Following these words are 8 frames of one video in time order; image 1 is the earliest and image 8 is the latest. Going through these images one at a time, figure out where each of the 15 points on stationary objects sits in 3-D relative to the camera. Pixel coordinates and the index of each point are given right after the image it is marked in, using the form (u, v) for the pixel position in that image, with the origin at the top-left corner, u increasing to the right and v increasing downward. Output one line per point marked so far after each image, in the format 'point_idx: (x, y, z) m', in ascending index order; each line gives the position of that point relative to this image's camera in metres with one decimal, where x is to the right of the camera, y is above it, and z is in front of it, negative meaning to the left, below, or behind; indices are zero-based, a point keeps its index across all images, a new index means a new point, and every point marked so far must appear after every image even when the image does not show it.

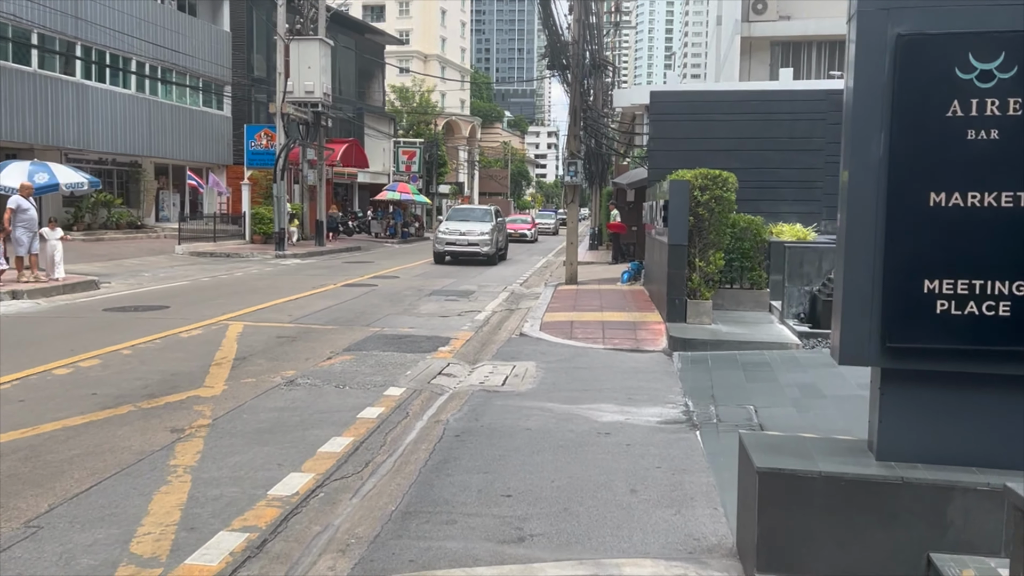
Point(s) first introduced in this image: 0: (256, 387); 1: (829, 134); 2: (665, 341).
0: (-2.5, -1.0, +8.3) m
1: (+6.0, +2.9, +16.0) m
2: (+2.0, -0.7, +10.8) m
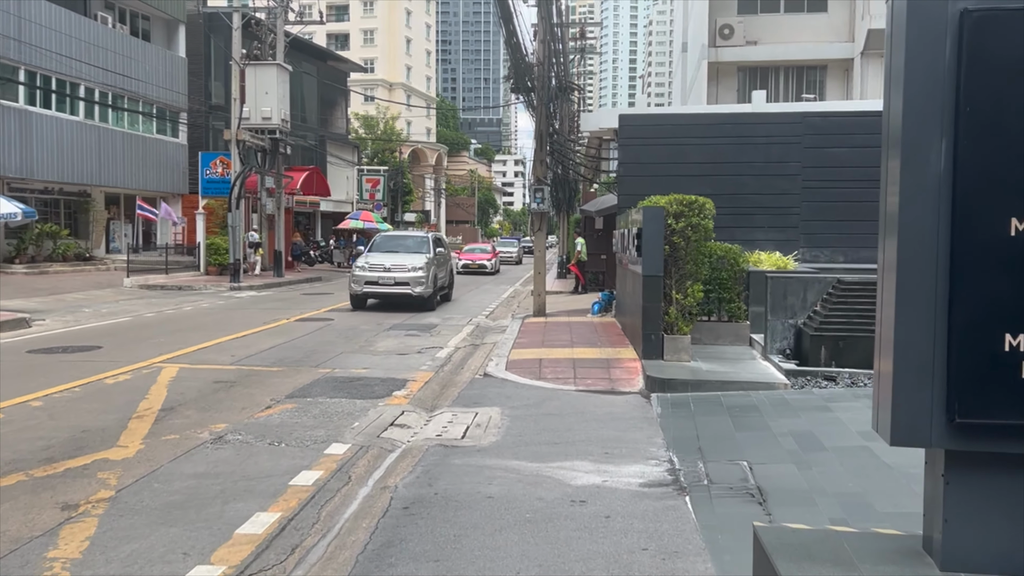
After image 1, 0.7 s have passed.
0: (-2.9, -1.4, +7.3) m
1: (+5.3, +2.4, +15.4) m
2: (+1.5, -1.1, +9.9) m
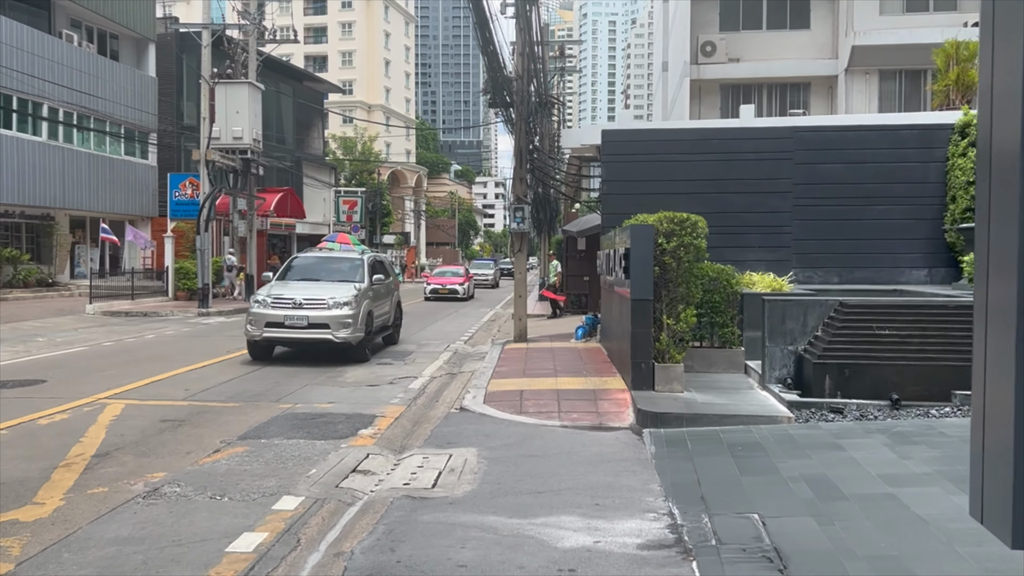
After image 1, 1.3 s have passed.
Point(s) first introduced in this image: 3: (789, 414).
0: (-3.1, -1.6, +6.3) m
1: (+5.0, +2.0, +14.7) m
2: (+1.3, -1.4, +9.1) m
3: (+2.9, -1.3, +8.7) m
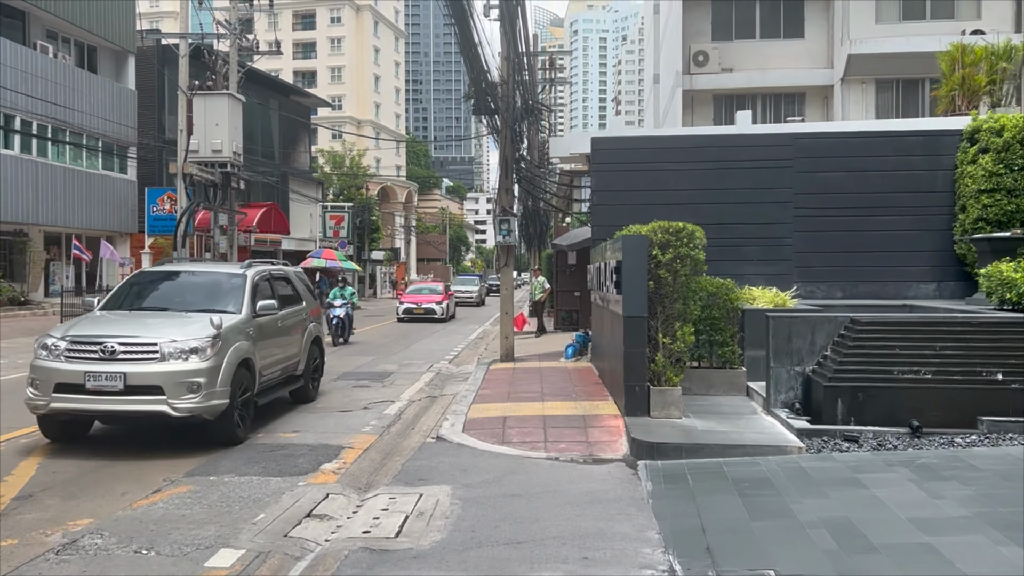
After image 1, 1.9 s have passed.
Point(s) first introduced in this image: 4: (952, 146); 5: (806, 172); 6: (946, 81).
0: (-3.2, -1.7, +5.4) m
1: (+4.7, +1.7, +13.9) m
2: (+1.1, -1.6, +8.2) m
3: (+2.7, -1.5, +7.8) m
4: (+7.2, +2.3, +13.7) m
5: (+4.9, +1.9, +13.9) m
6: (+7.9, +3.8, +15.3) m
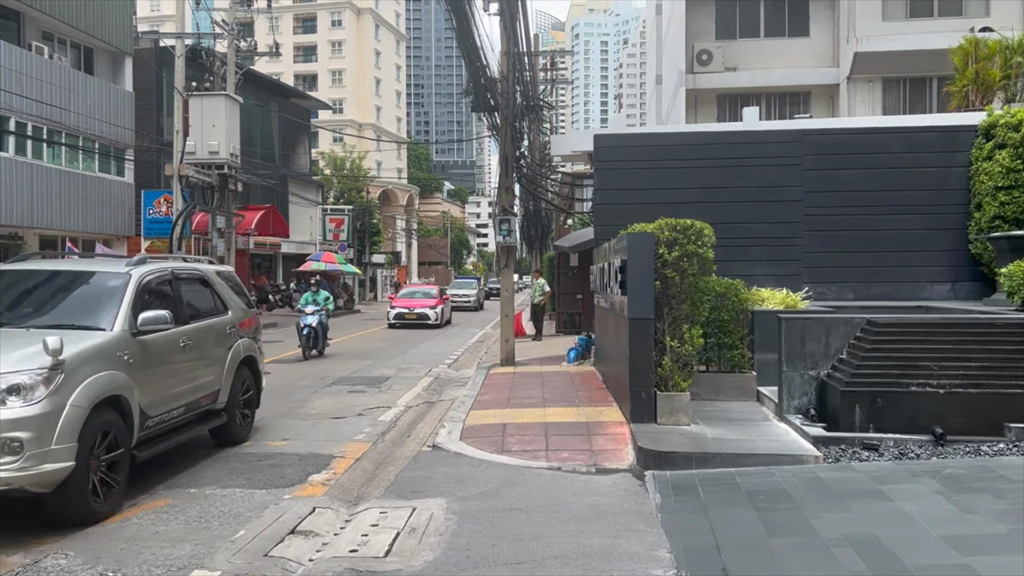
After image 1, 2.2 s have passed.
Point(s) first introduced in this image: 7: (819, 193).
0: (-3.2, -1.7, +5.0) m
1: (+4.7, +1.7, +13.5) m
2: (+1.1, -1.6, +7.8) m
3: (+2.7, -1.4, +7.4) m
4: (+7.2, +2.3, +13.3) m
5: (+4.9, +1.9, +13.5) m
6: (+8.0, +3.8, +14.9) m
7: (+5.0, +1.5, +13.5) m
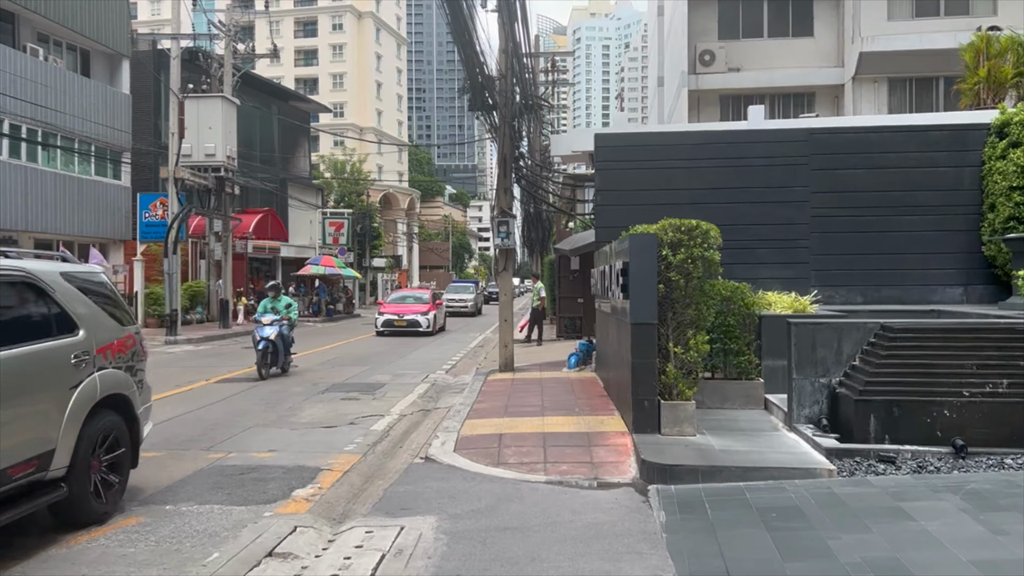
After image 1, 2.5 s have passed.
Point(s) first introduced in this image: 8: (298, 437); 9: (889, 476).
0: (-3.3, -1.7, +4.6) m
1: (+4.7, +1.7, +13.1) m
2: (+1.1, -1.6, +7.4) m
3: (+2.7, -1.5, +7.0) m
4: (+7.2, +2.3, +12.9) m
5: (+4.9, +1.9, +13.1) m
6: (+7.9, +3.7, +14.5) m
7: (+4.9, +1.5, +13.1) m
8: (-2.4, -1.7, +9.5) m
9: (+3.1, -1.5, +6.8) m
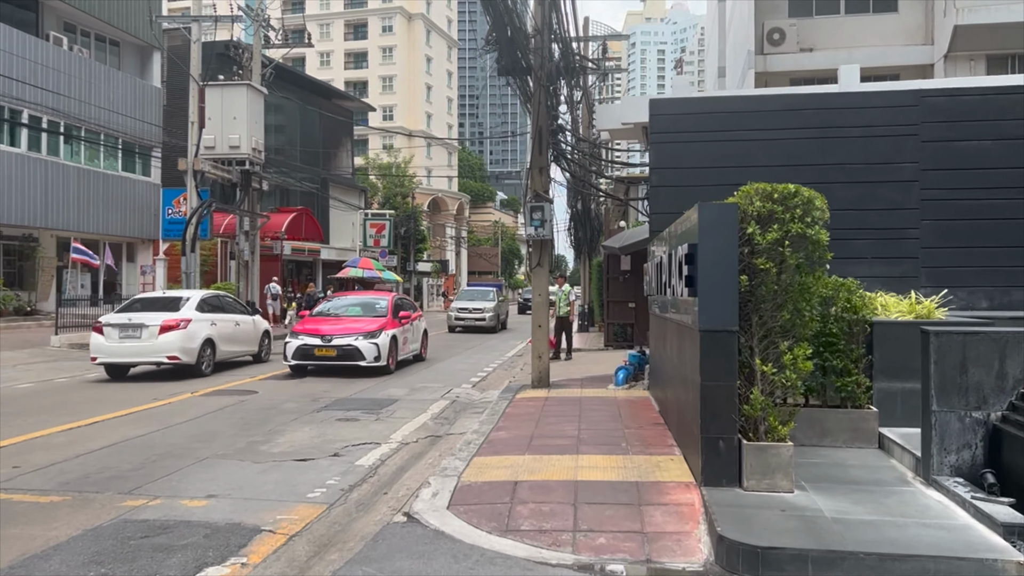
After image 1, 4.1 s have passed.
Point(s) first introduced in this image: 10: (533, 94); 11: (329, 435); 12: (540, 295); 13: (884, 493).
0: (-3.4, -1.6, +2.5) m
1: (+5.1, +1.7, +10.5) m
2: (+1.2, -1.5, +5.0) m
3: (+2.7, -1.4, +4.5) m
4: (+7.6, +2.2, +10.1) m
5: (+5.3, +1.9, +10.5) m
6: (+8.5, +3.7, +11.7) m
7: (+5.4, +1.5, +10.5) m
8: (-2.2, -1.6, +7.3) m
9: (+3.1, -1.5, +4.3) m
10: (+0.3, +2.7, +11.8) m
11: (-2.0, -1.6, +9.2) m
12: (+0.4, -0.1, +11.9) m
13: (+2.6, -1.4, +5.8) m
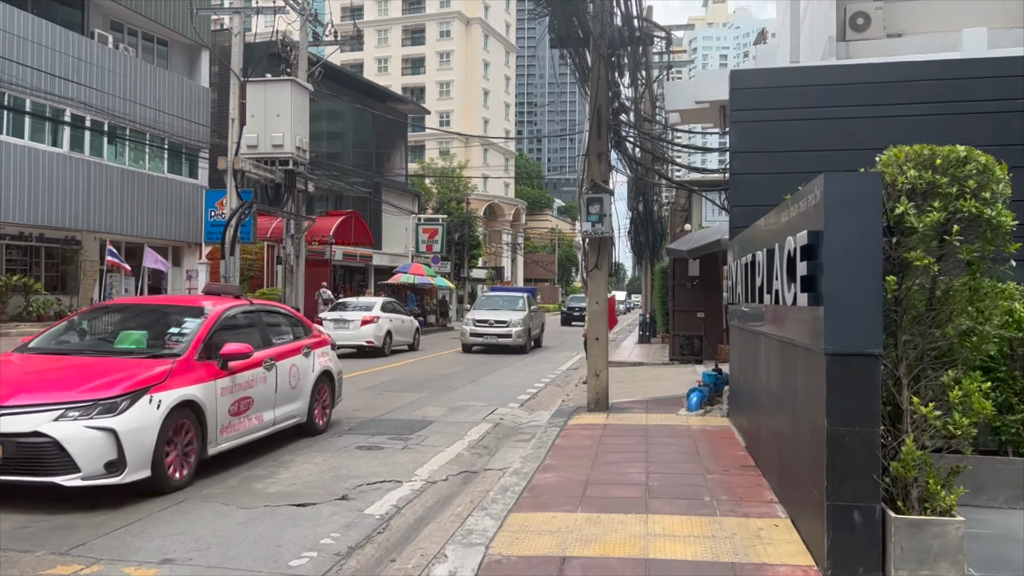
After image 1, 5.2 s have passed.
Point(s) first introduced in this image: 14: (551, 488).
0: (-3.4, -1.6, +1.0) m
1: (+5.7, +1.6, +8.5) m
2: (+1.3, -1.5, +3.2) m
3: (+2.8, -1.4, +2.6) m
4: (+8.1, +2.1, +8.0) m
5: (+5.9, +1.8, +8.5) m
6: (+9.1, +3.5, +9.5) m
7: (+5.9, +1.4, +8.5) m
8: (-1.9, -1.6, +5.8) m
9: (+3.2, -1.5, +2.4) m
10: (+1.0, +2.6, +10.2) m
11: (-1.6, -1.6, +7.6) m
12: (+1.1, -0.2, +10.3) m
13: (+2.8, -1.4, +4.0) m
14: (+0.3, -1.5, +6.2) m
